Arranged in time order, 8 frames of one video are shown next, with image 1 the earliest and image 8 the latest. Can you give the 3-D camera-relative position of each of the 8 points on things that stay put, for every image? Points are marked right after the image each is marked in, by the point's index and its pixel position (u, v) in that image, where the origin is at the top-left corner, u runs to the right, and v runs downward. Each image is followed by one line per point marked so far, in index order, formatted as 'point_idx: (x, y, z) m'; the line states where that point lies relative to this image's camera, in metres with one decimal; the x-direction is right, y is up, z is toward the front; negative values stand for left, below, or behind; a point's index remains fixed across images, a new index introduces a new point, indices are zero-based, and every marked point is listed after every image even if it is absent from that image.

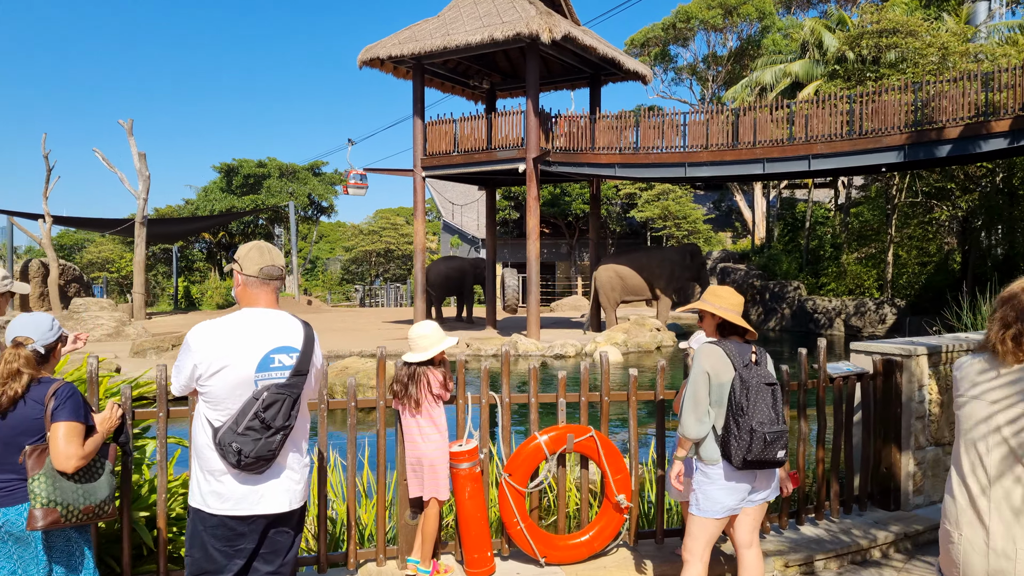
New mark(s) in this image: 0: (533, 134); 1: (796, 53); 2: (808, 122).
0: (+0.4, +3.1, +14.2) m
1: (+7.6, +6.2, +18.5) m
2: (+5.5, +3.1, +13.0) m
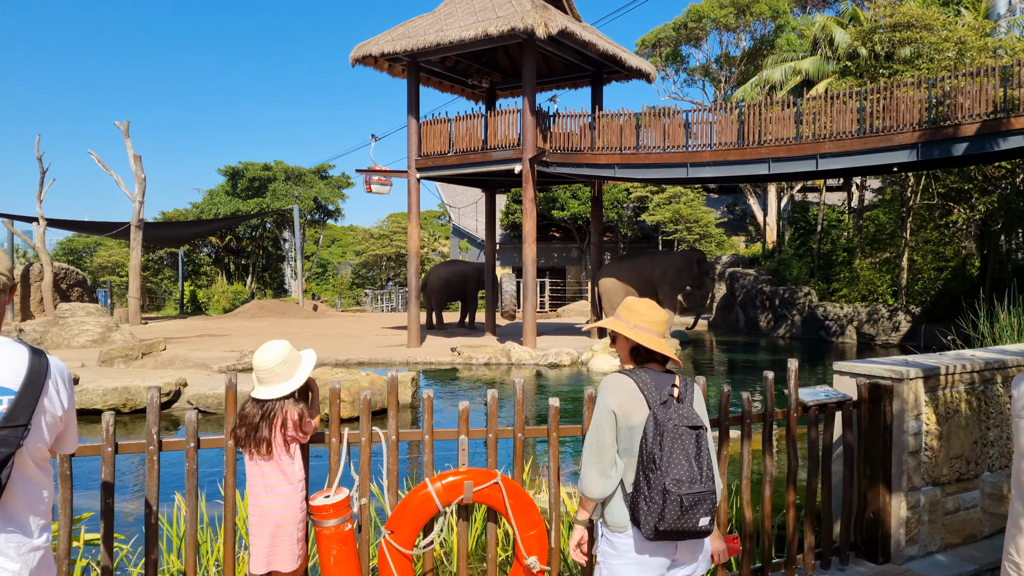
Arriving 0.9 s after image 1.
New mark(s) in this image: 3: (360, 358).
0: (+0.3, +3.0, +13.7) m
1: (+7.6, +6.1, +17.9) m
2: (+5.4, +3.0, +12.4) m
3: (-2.7, -1.3, +12.6) m
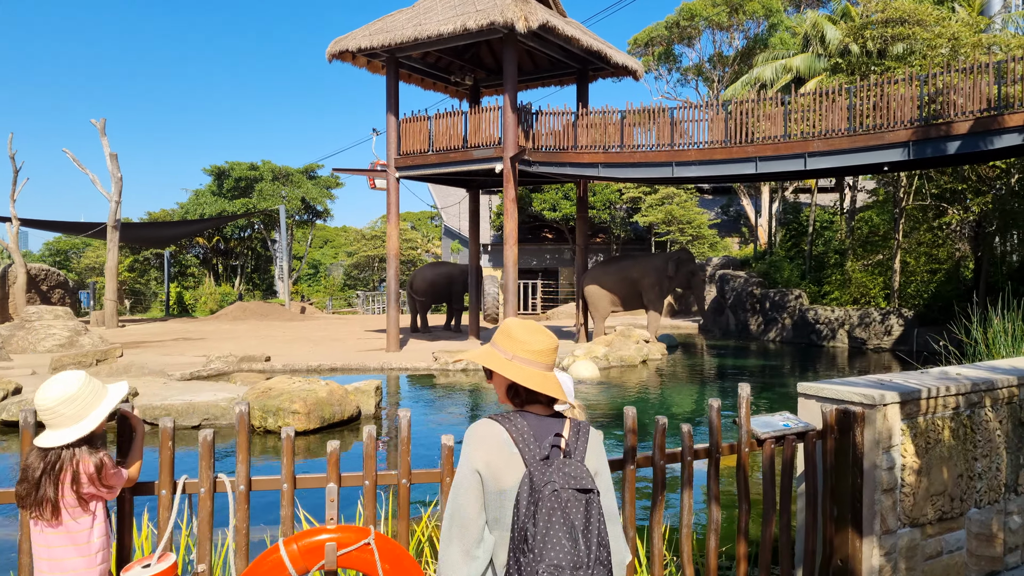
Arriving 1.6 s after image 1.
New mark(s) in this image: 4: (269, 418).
0: (0.0, +3.0, +13.3) m
1: (+7.2, +6.0, +17.5) m
2: (+5.0, +2.9, +12.0) m
3: (-3.1, -1.3, +12.1) m
4: (-2.6, -1.4, +7.4) m
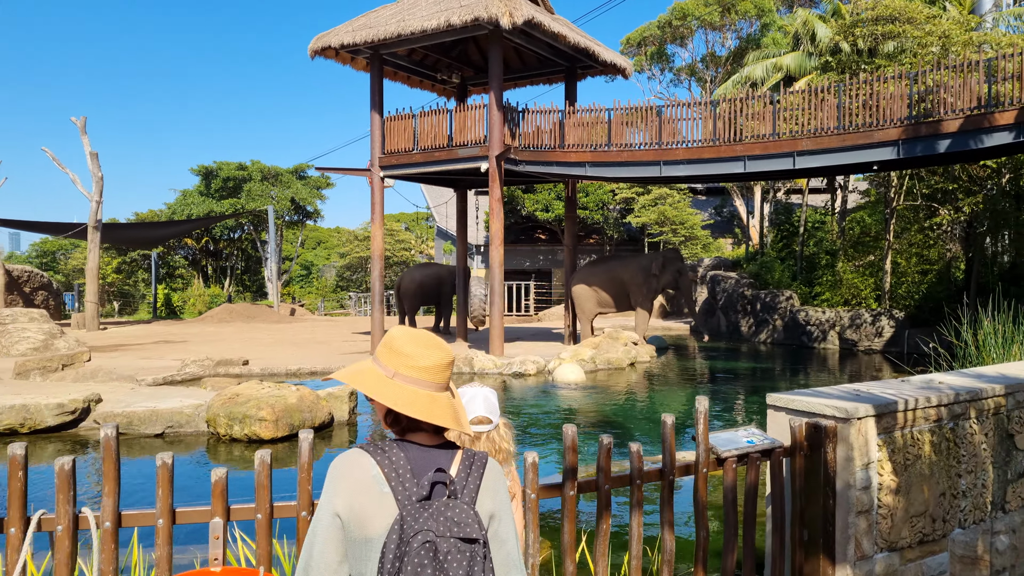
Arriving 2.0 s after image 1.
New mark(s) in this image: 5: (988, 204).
0: (-0.3, +2.9, +13.0) m
1: (+6.9, +6.0, +17.3) m
2: (+4.8, +2.9, +11.8) m
3: (-3.4, -1.3, +11.9) m
4: (-2.8, -1.4, +7.1) m
5: (+9.2, +1.6, +13.5) m
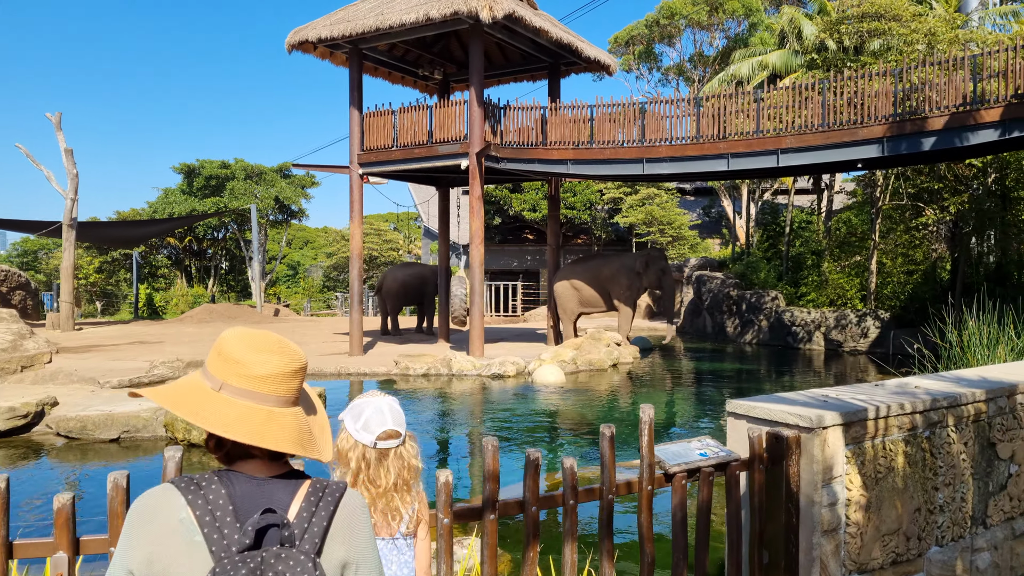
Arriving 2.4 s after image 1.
0: (-0.7, +3.0, +12.8) m
1: (+6.5, +6.0, +17.2) m
2: (+4.4, +2.9, +11.6) m
3: (-3.7, -1.3, +11.6) m
4: (-3.1, -1.4, +6.8) m
5: (+8.8, +1.6, +13.3) m
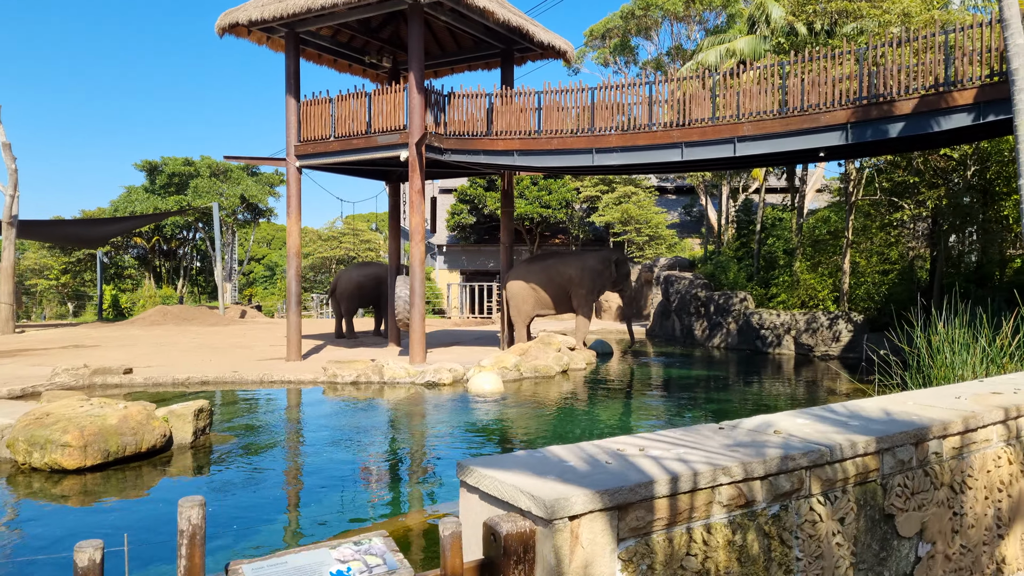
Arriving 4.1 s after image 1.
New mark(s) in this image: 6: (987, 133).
0: (-1.6, +2.9, +11.9) m
1: (+5.5, +6.0, +16.3) m
2: (+3.5, +2.9, +10.8) m
3: (-4.7, -1.3, +10.6) m
4: (-4.0, -1.4, +5.9) m
5: (+7.8, +1.6, +12.5) m
6: (+6.6, +2.2, +9.7) m
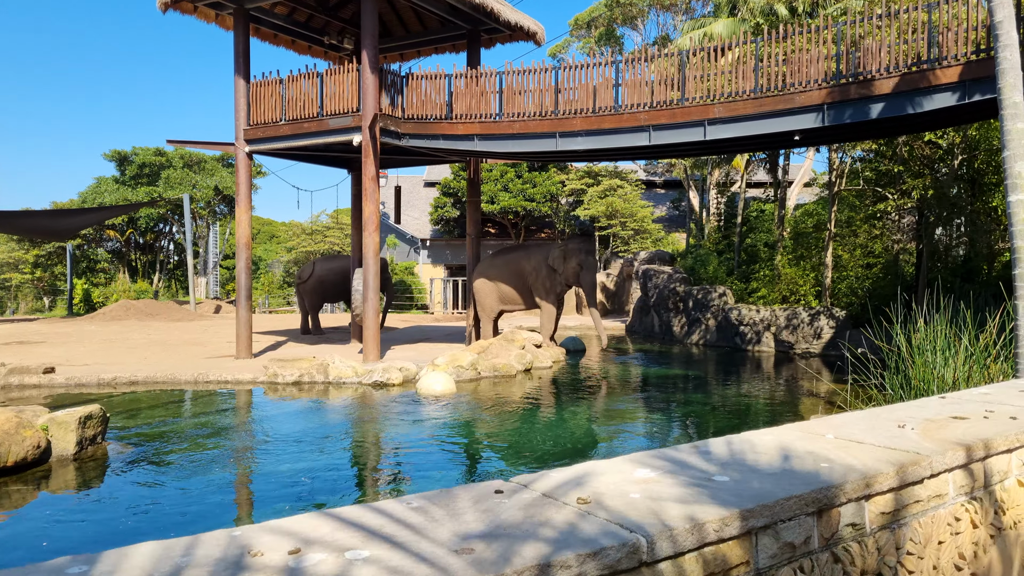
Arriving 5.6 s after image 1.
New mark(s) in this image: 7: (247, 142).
0: (-2.3, +3.1, +11.1) m
1: (+4.8, +6.1, +15.6) m
2: (+2.8, +3.0, +10.0) m
3: (-5.3, -1.2, +9.9) m
4: (-4.6, -1.3, +5.1) m
5: (+7.2, +1.7, +11.8) m
6: (+5.9, +2.2, +9.0) m
7: (-4.7, +2.6, +12.5) m
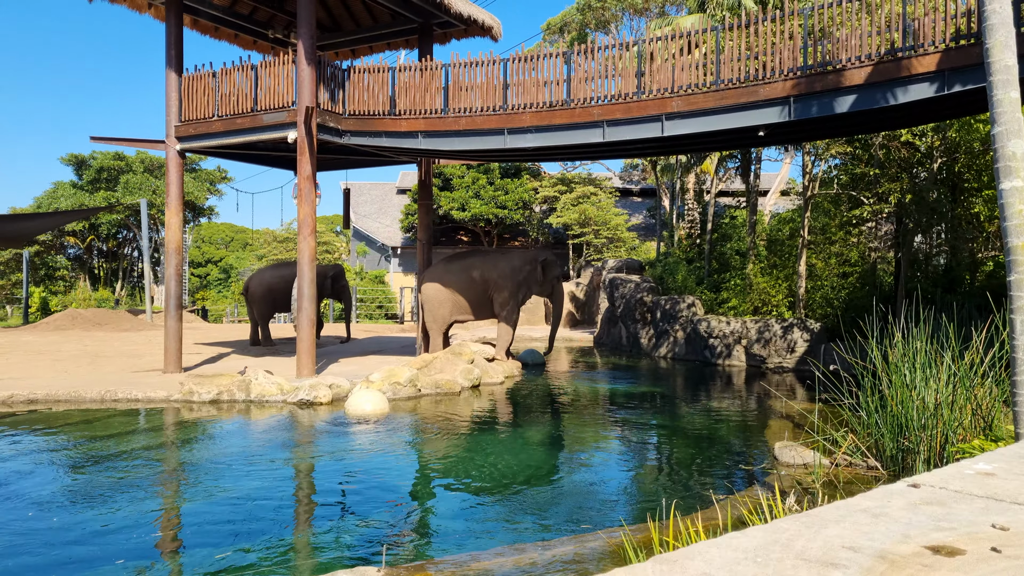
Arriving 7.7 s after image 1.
0: (-3.0, +2.9, +10.2) m
1: (+3.9, +5.9, +14.9) m
2: (+2.1, +2.9, +9.3) m
3: (-6.1, -1.3, +8.9) m
4: (-5.3, -1.3, +4.1) m
5: (+6.4, +1.5, +11.1) m
6: (+5.2, +2.1, +8.3) m
7: (-5.5, +2.5, +11.5) m
